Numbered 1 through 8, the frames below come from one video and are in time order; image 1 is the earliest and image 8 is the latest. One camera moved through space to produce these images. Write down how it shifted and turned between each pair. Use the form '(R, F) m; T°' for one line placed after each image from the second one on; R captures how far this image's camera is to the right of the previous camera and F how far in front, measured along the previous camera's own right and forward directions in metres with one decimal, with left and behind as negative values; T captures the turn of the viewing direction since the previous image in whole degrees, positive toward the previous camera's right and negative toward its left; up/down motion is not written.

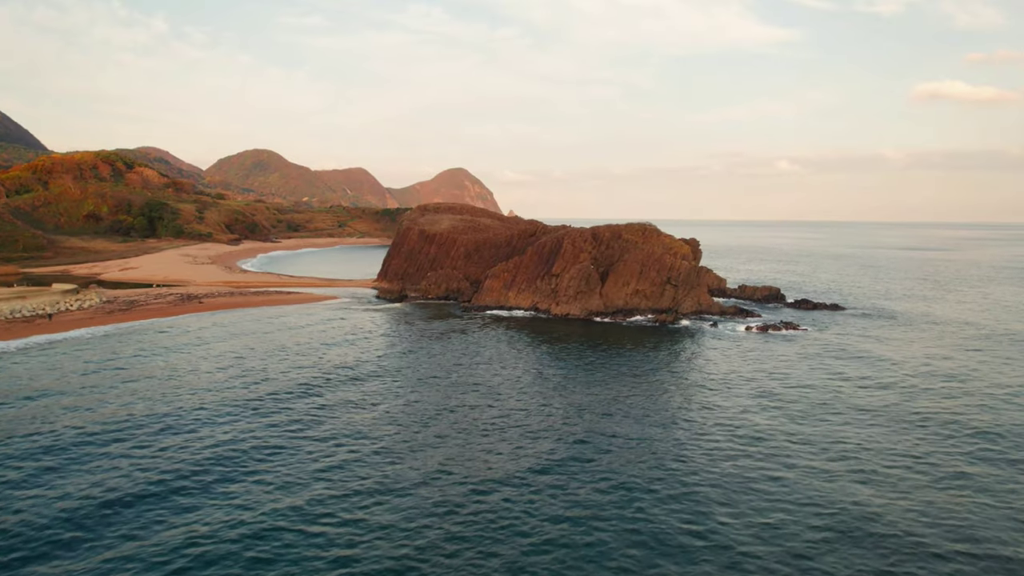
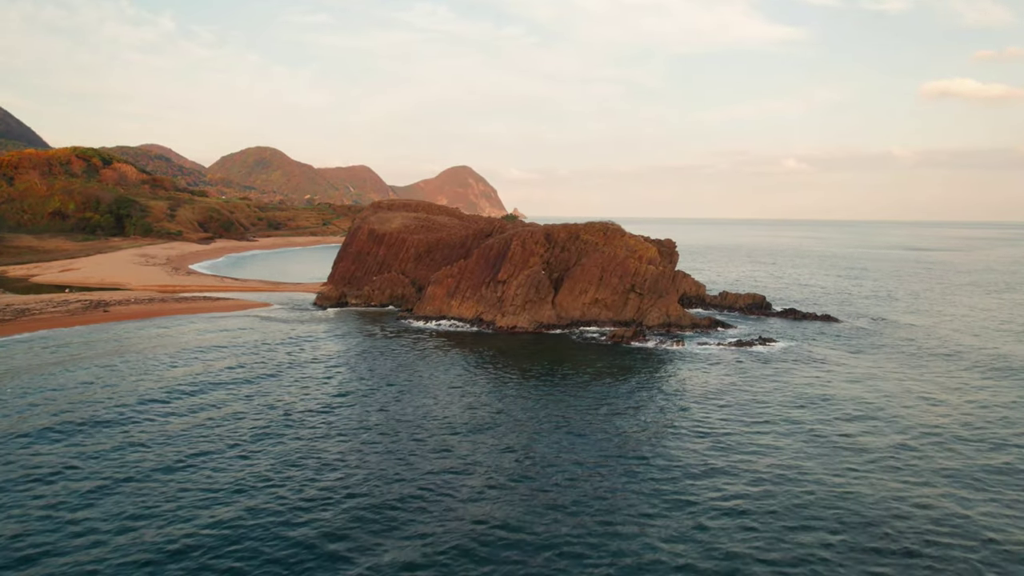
(+5.5, +7.9) m; -1°
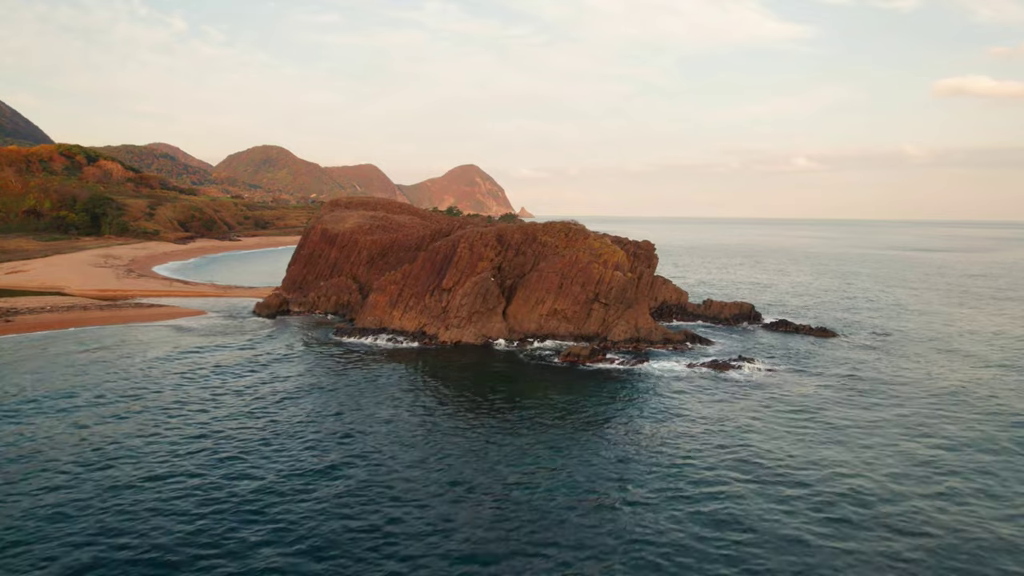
(+4.6, +6.8) m; -1°
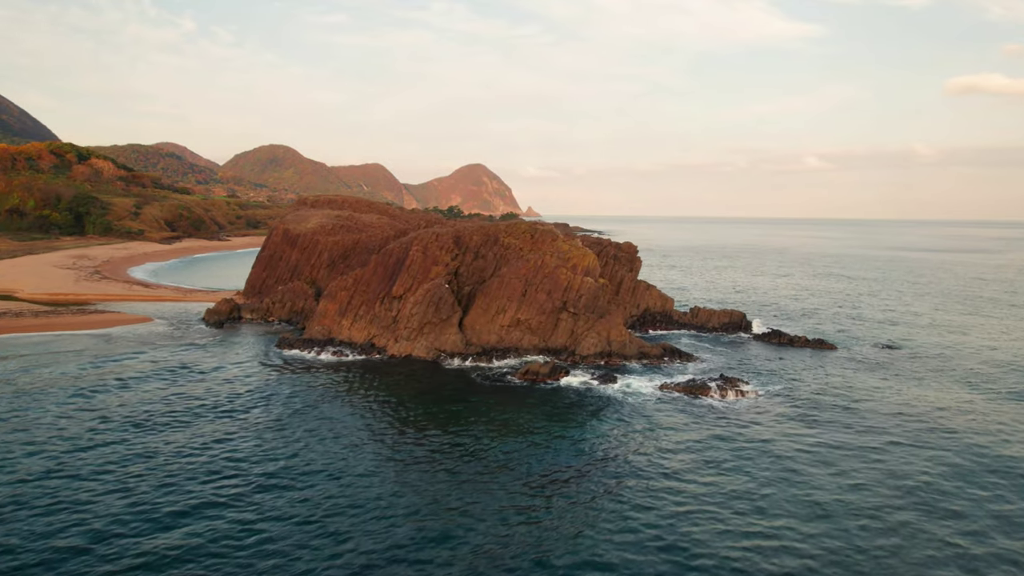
(+3.3, +4.9) m; -1°
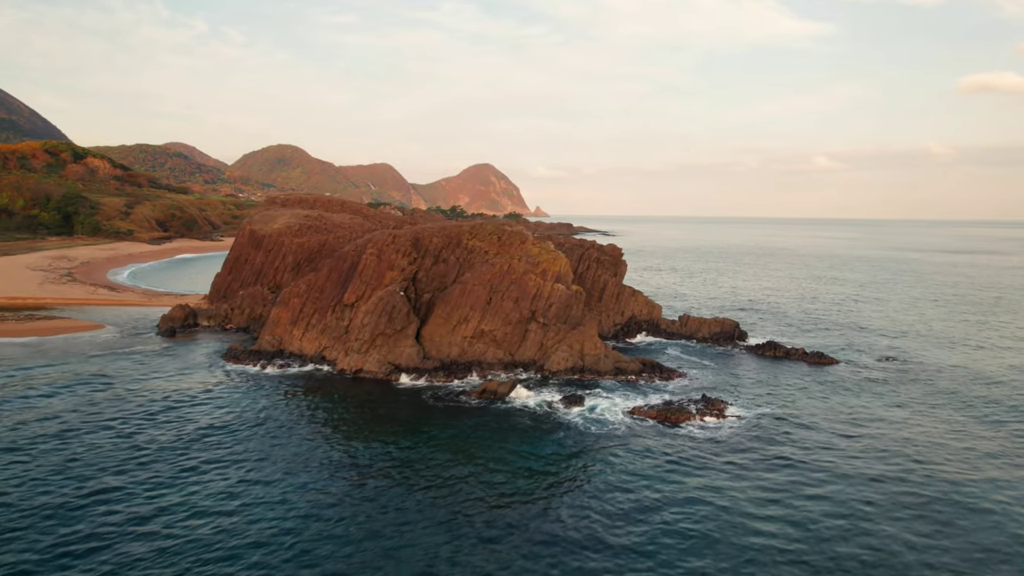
(+2.7, +4.1) m; -1°
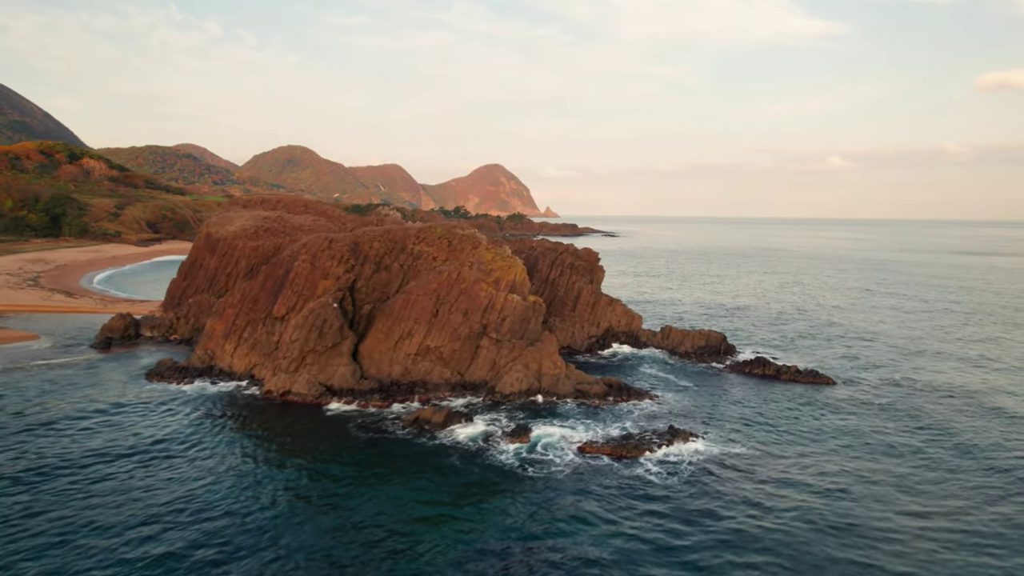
(+3.2, +4.5) m; -1°
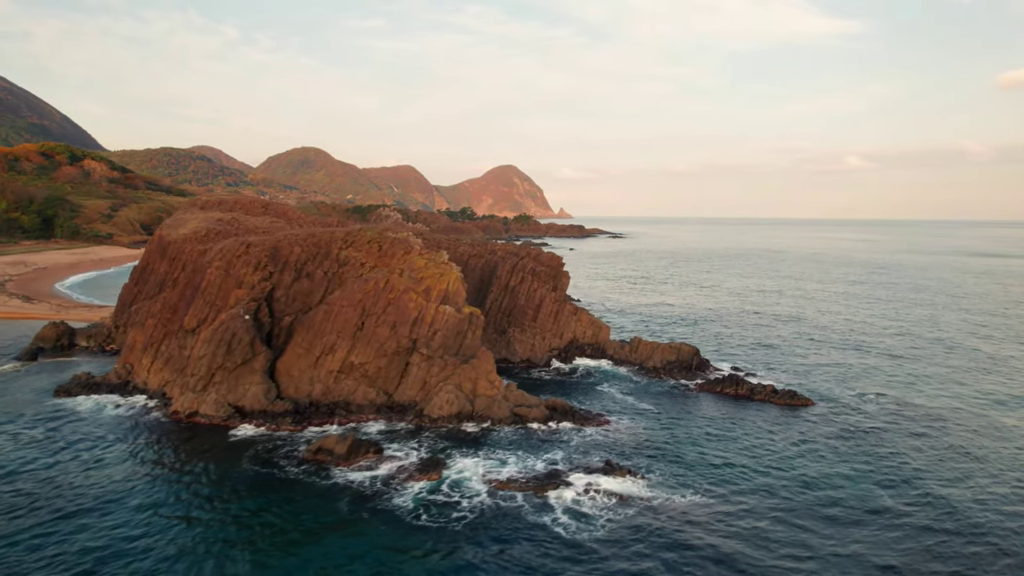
(+3.8, +3.7) m; -1°
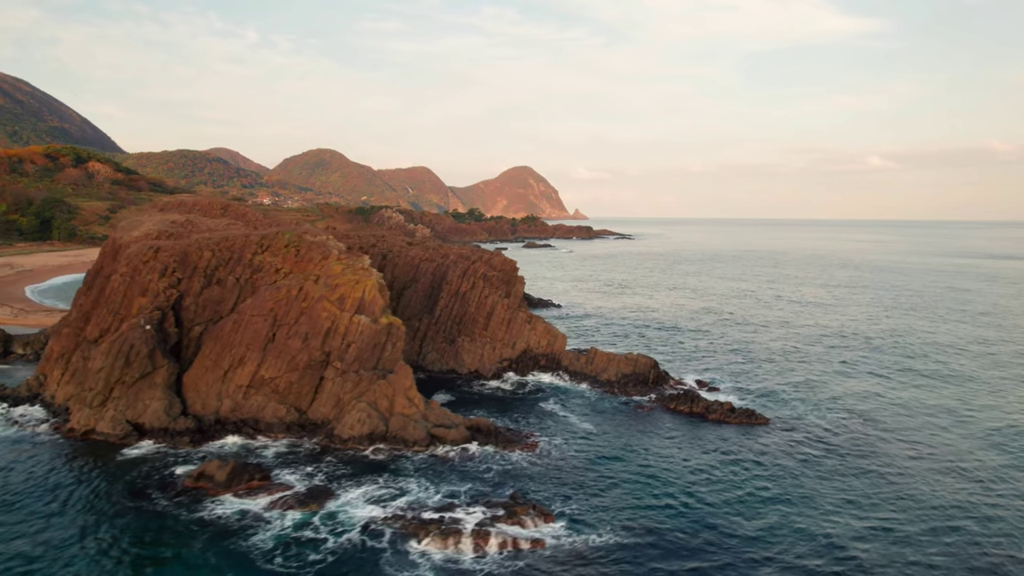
(+4.0, +2.6) m; -1°
